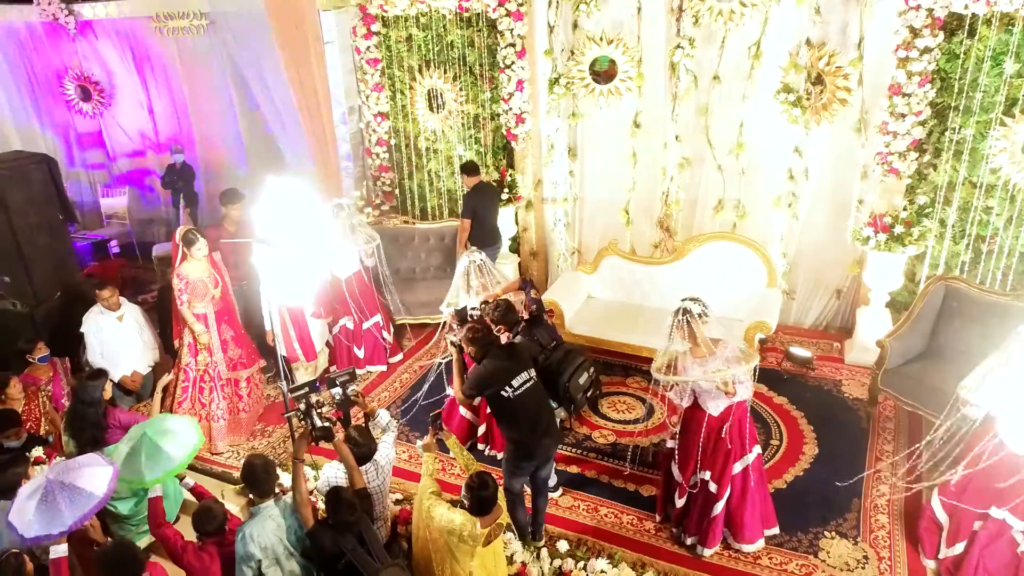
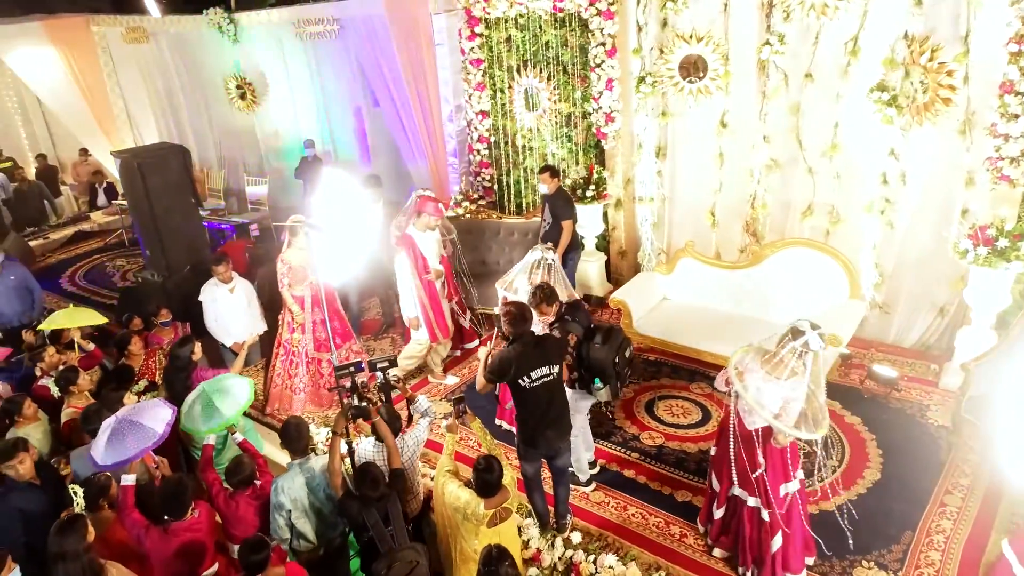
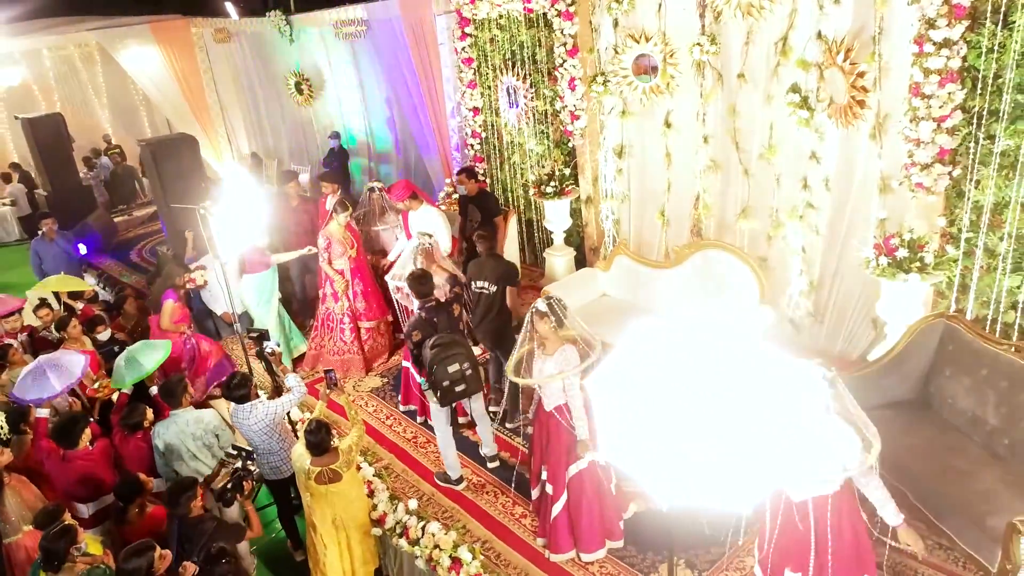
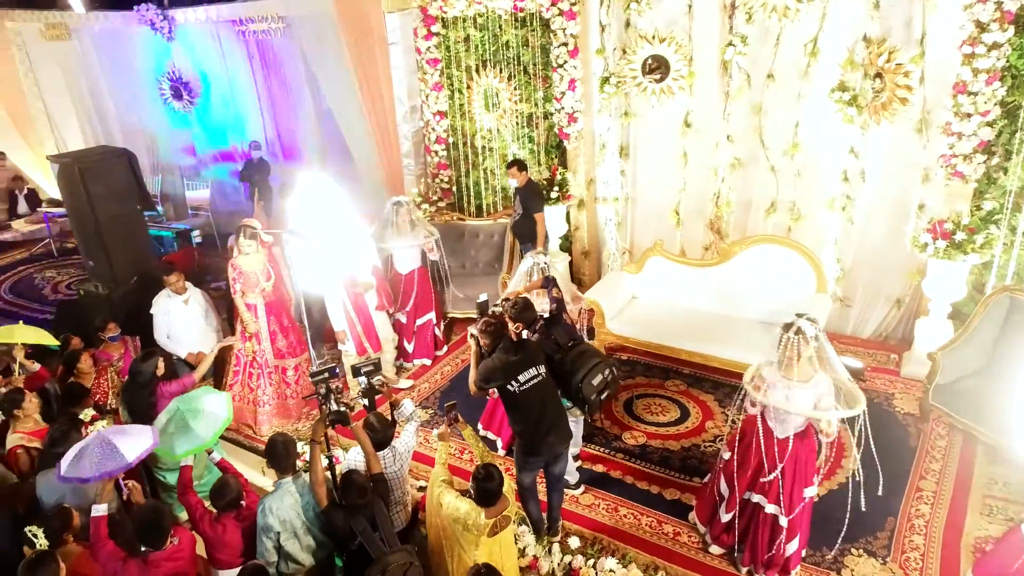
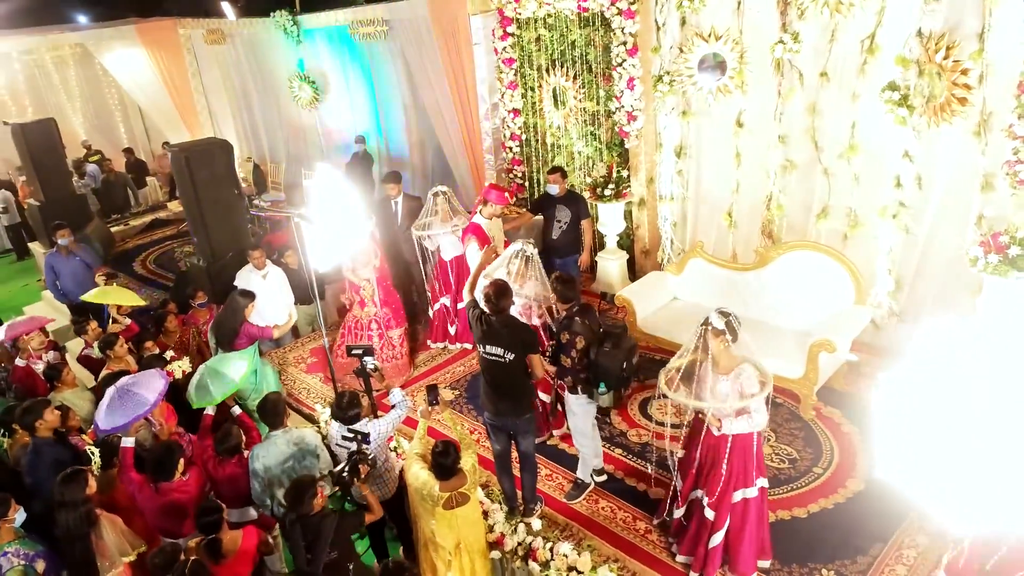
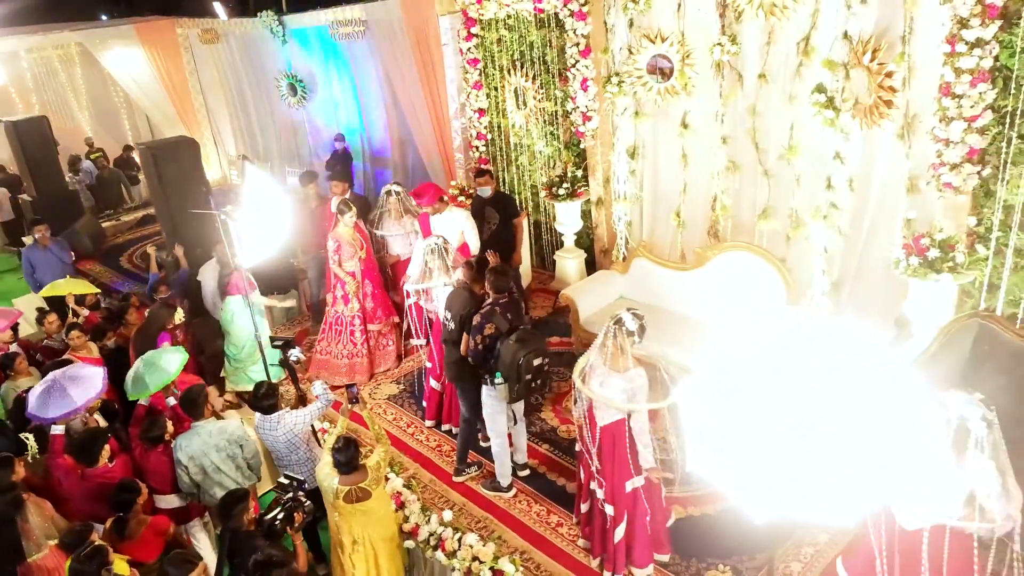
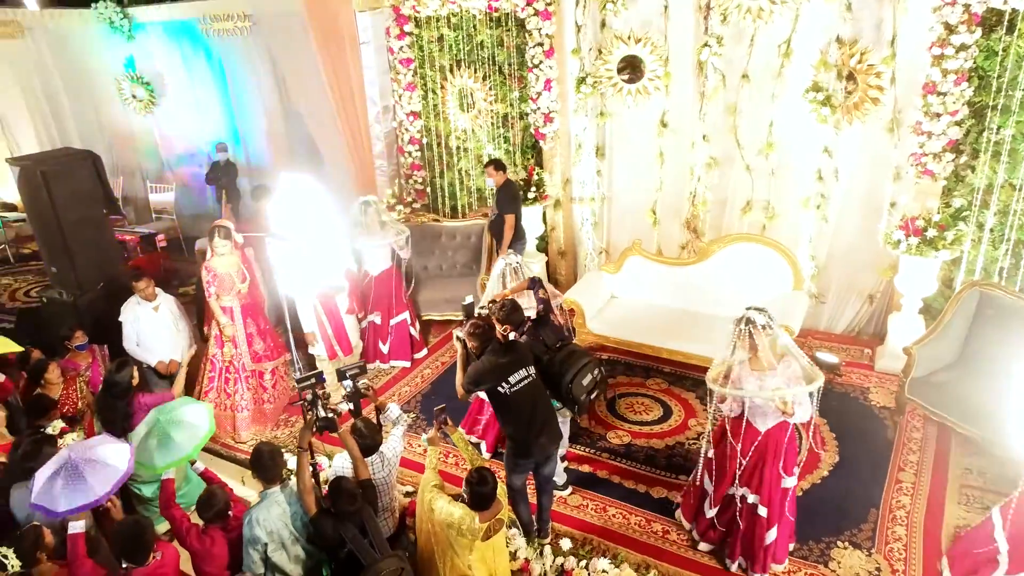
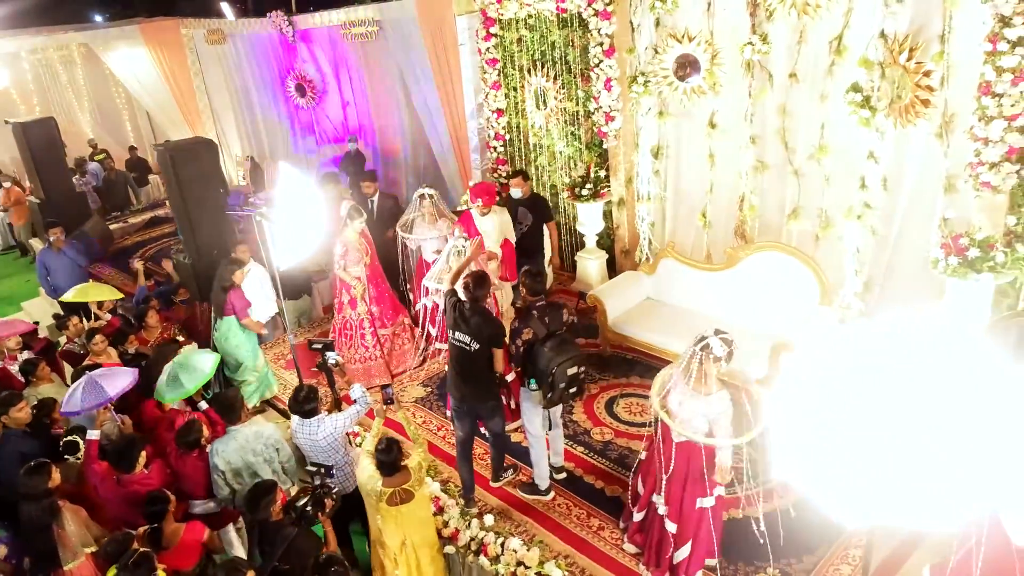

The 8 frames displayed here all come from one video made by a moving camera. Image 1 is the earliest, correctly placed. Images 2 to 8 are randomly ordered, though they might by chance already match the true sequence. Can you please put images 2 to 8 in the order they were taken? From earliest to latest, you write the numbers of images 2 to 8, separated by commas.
7, 4, 2, 5, 8, 6, 3
